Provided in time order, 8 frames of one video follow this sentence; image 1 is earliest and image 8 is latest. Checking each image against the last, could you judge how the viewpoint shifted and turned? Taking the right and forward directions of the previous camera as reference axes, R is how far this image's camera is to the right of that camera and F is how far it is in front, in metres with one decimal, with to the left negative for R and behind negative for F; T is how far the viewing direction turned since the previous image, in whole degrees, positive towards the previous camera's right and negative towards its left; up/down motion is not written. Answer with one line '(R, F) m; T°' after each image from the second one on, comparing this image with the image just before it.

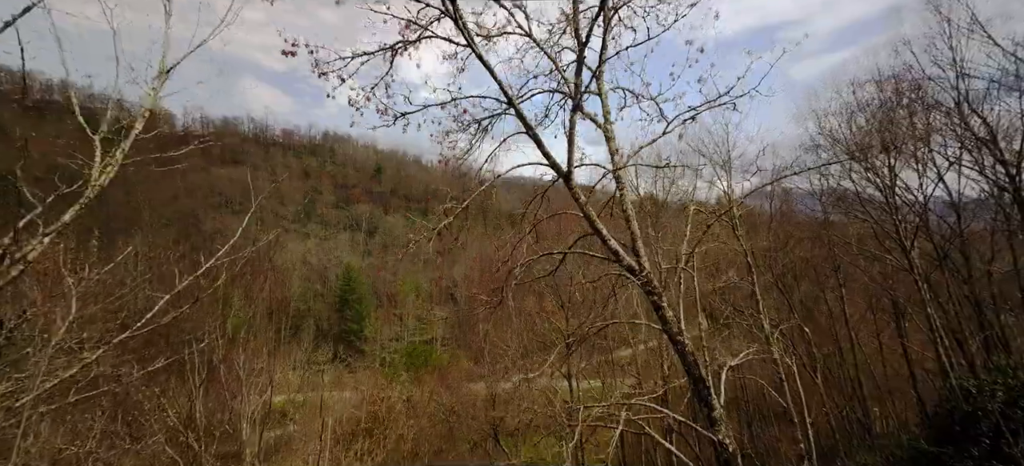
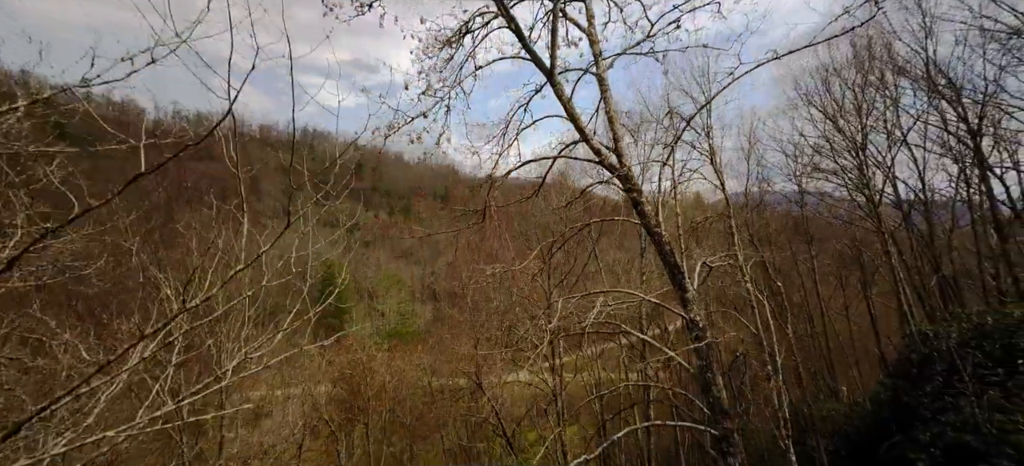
(+0.1, -0.3) m; +1°
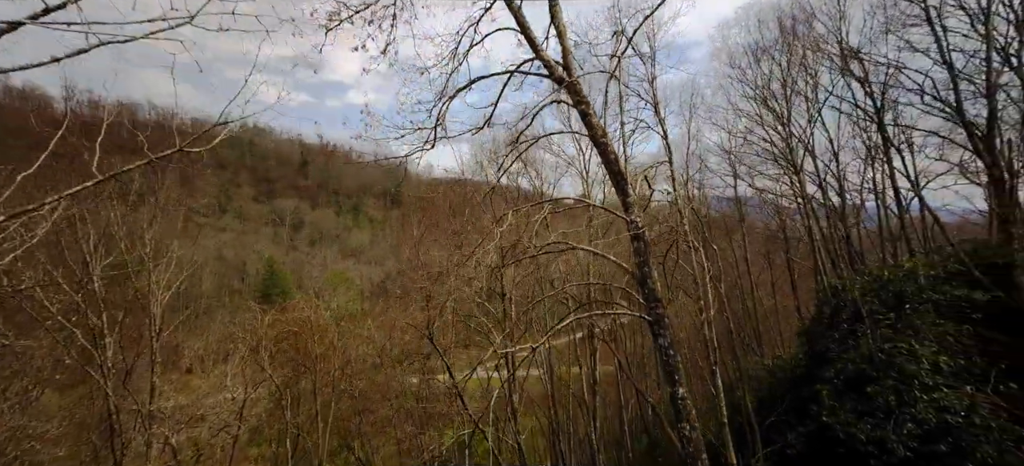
(+1.1, -0.9) m; -7°
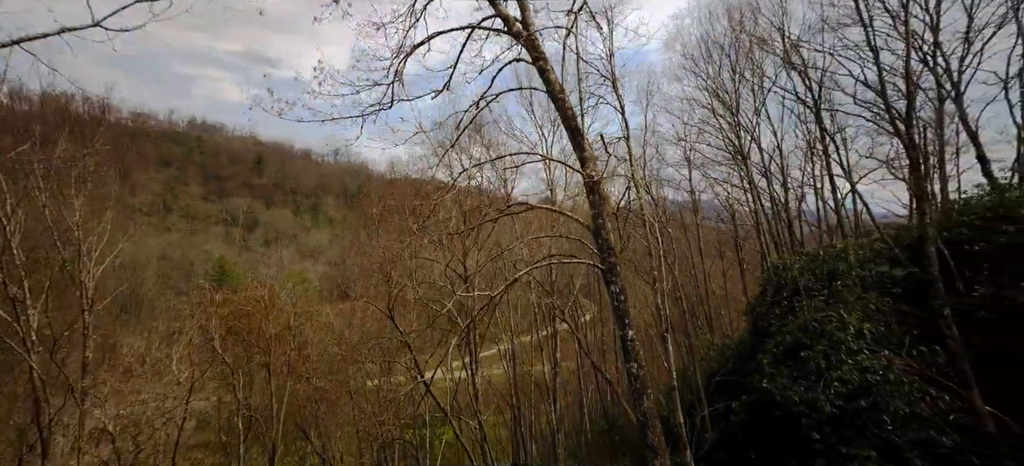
(-0.1, -0.3) m; +4°
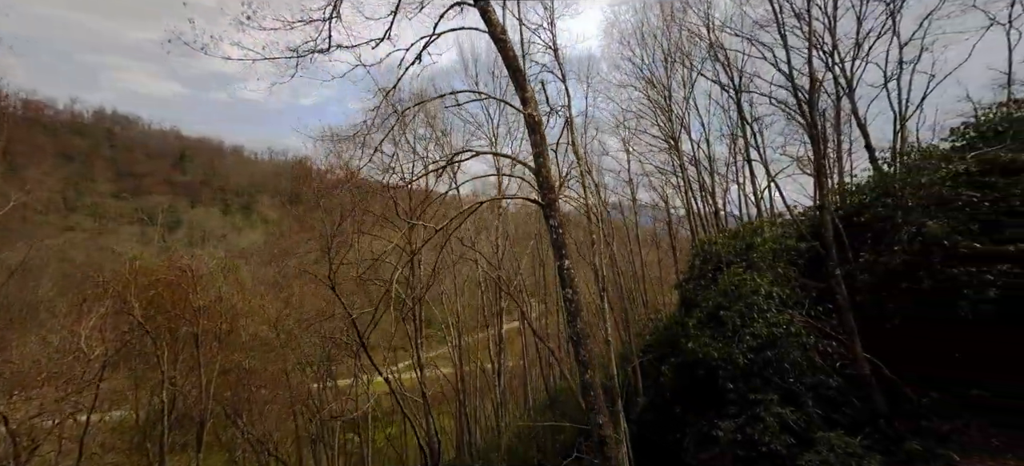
(-0.1, -0.4) m; +5°
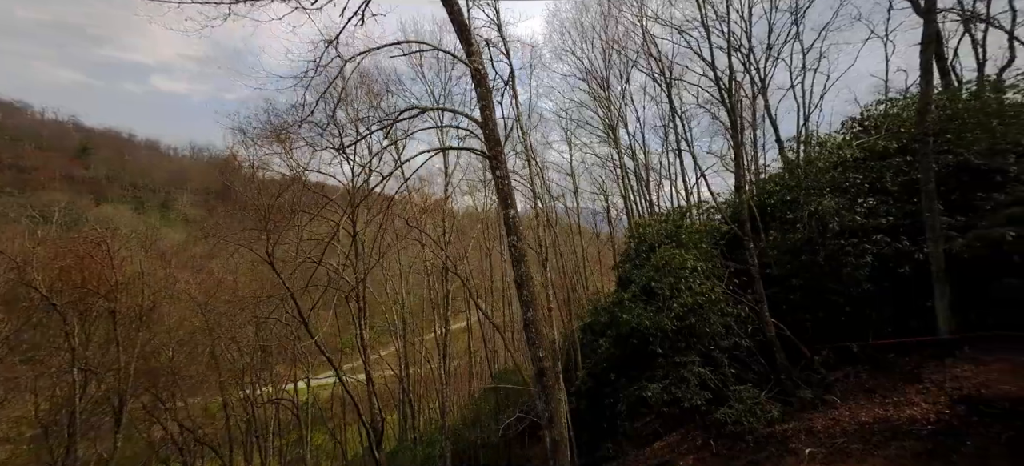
(-0.1, -0.4) m; +6°
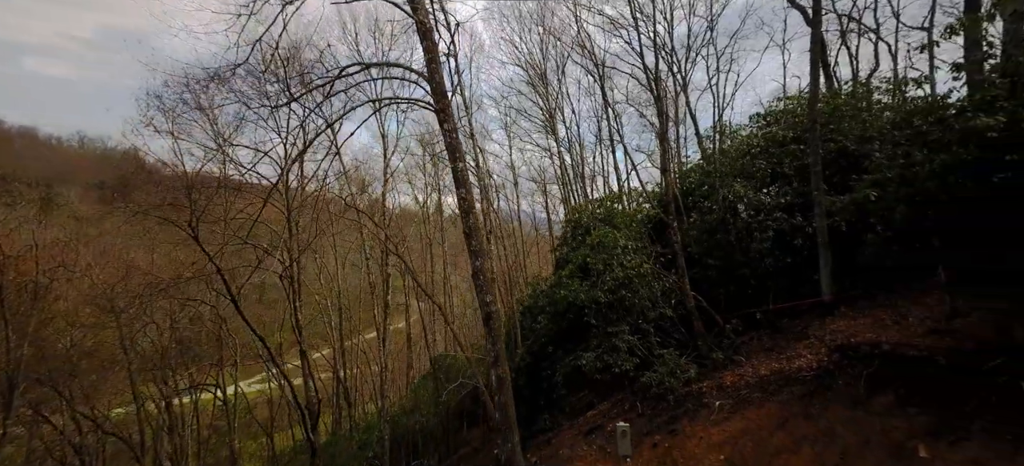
(-0.1, -0.4) m; +6°
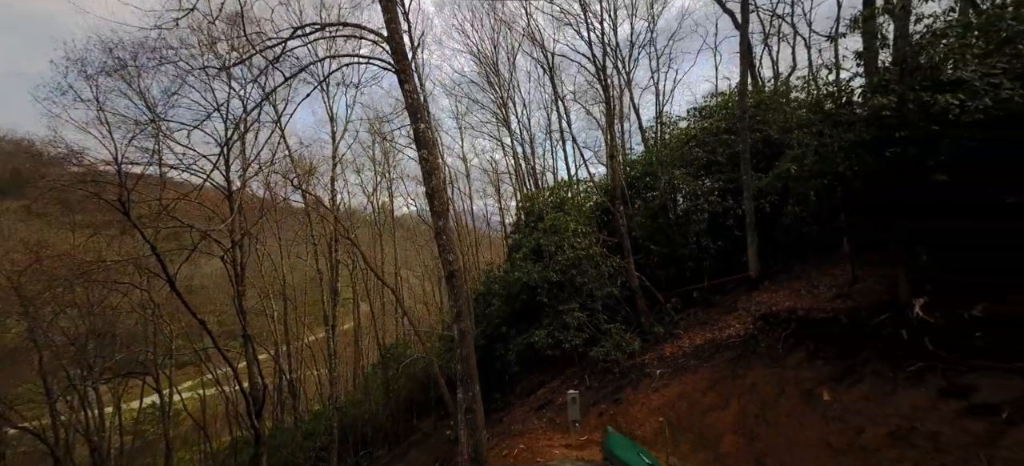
(-0.1, -0.3) m; +5°
